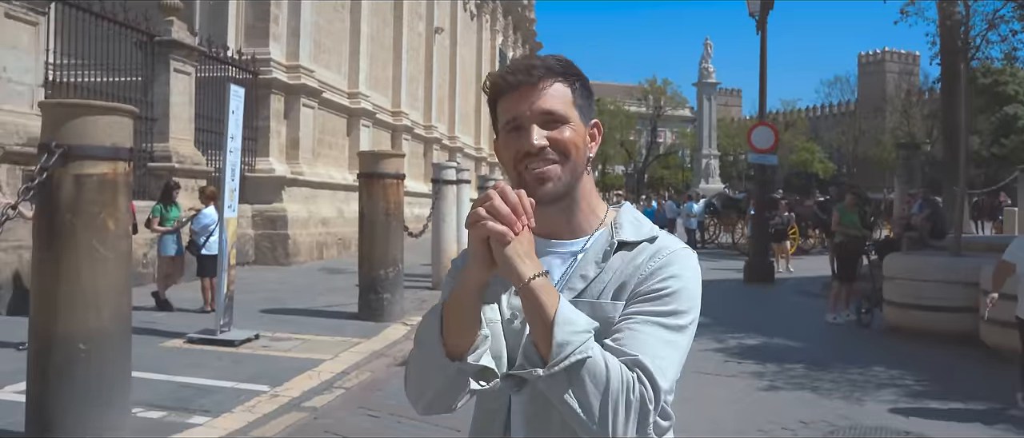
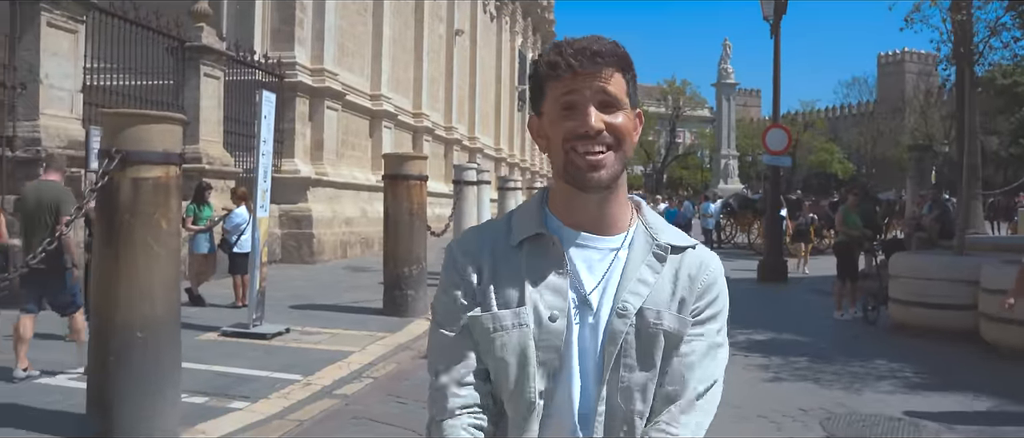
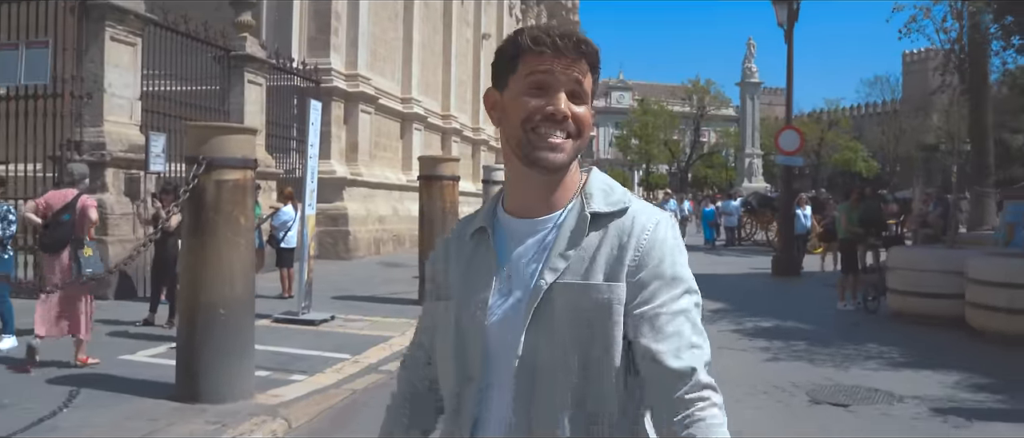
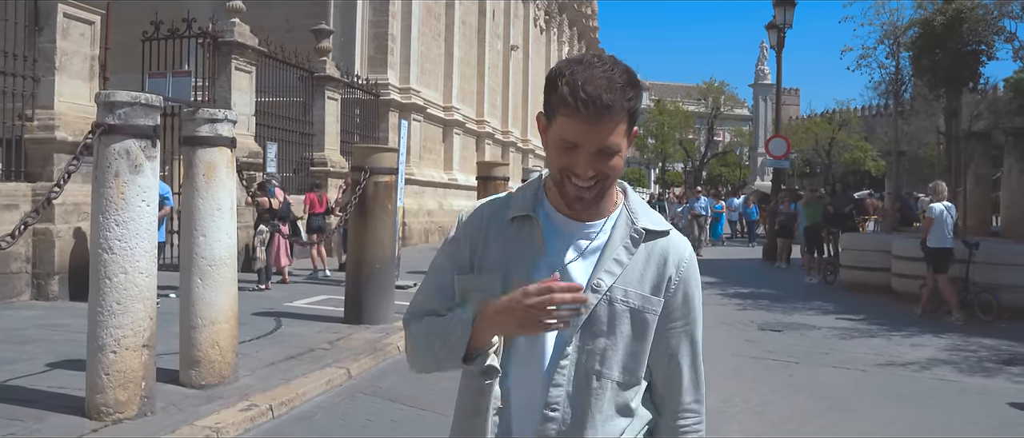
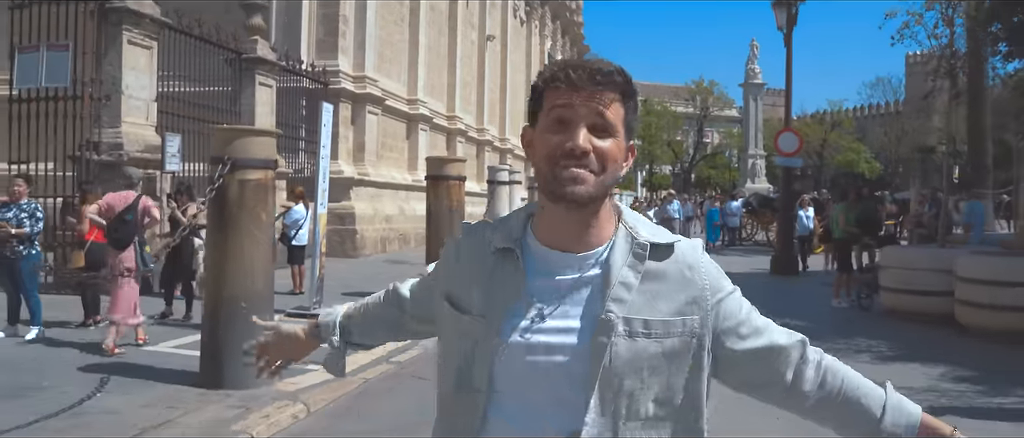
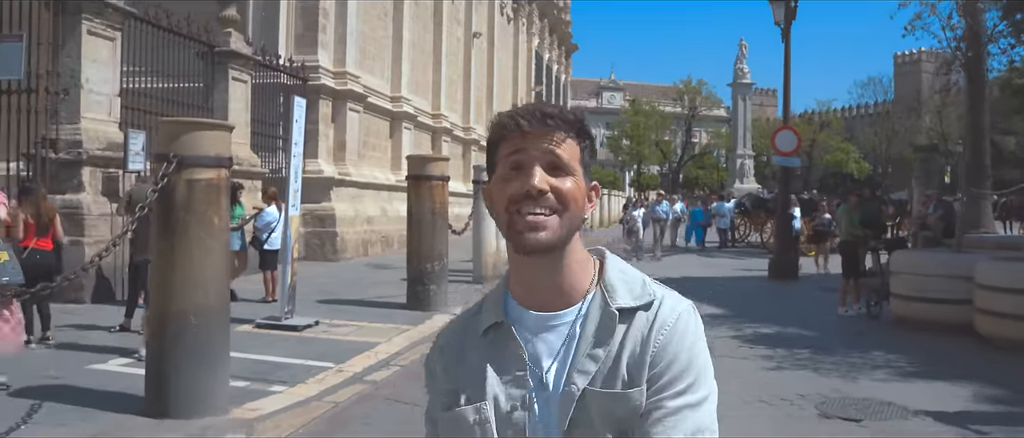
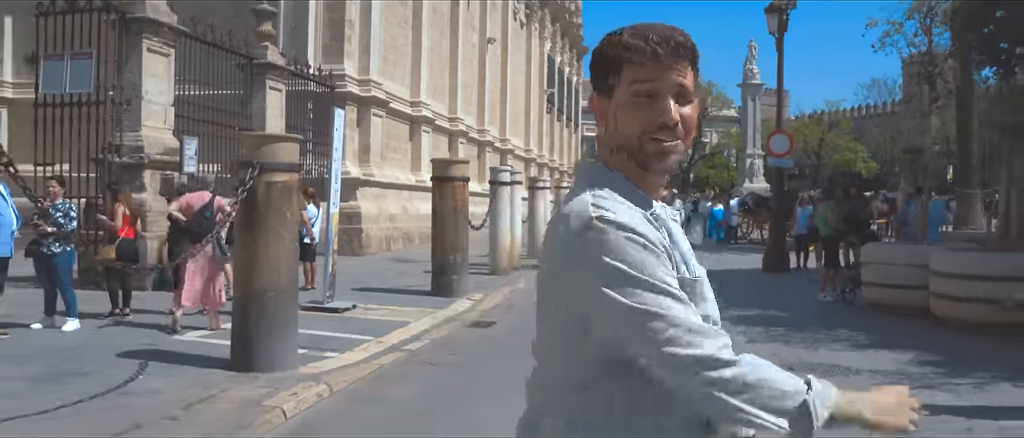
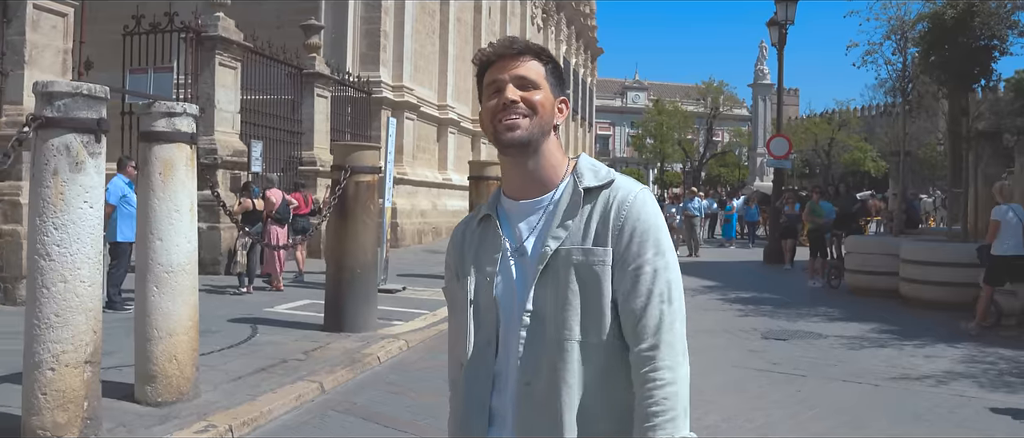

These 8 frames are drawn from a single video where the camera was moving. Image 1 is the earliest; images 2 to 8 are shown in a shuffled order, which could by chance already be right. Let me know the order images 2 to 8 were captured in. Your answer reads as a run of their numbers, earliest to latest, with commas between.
2, 6, 3, 5, 7, 8, 4
